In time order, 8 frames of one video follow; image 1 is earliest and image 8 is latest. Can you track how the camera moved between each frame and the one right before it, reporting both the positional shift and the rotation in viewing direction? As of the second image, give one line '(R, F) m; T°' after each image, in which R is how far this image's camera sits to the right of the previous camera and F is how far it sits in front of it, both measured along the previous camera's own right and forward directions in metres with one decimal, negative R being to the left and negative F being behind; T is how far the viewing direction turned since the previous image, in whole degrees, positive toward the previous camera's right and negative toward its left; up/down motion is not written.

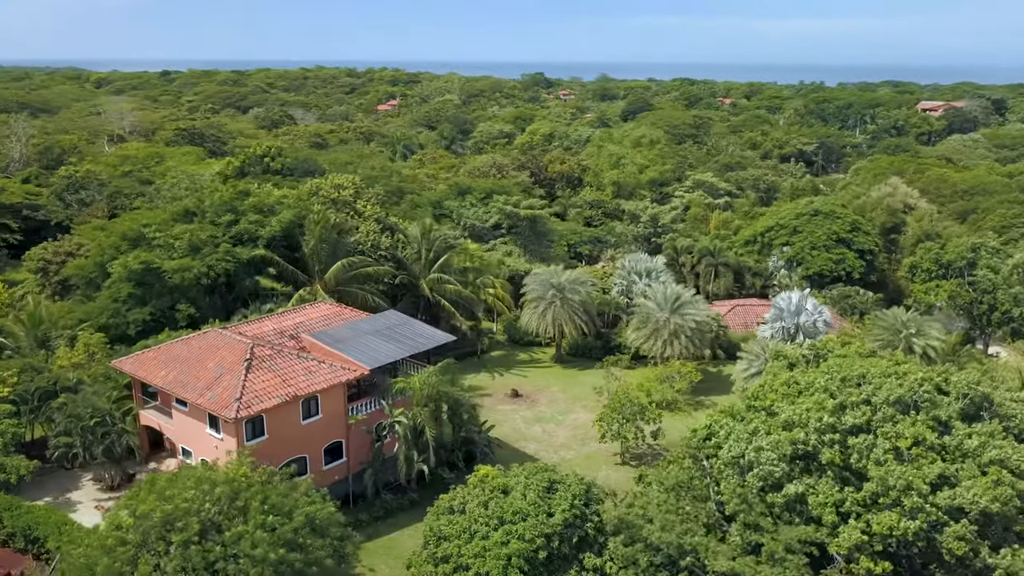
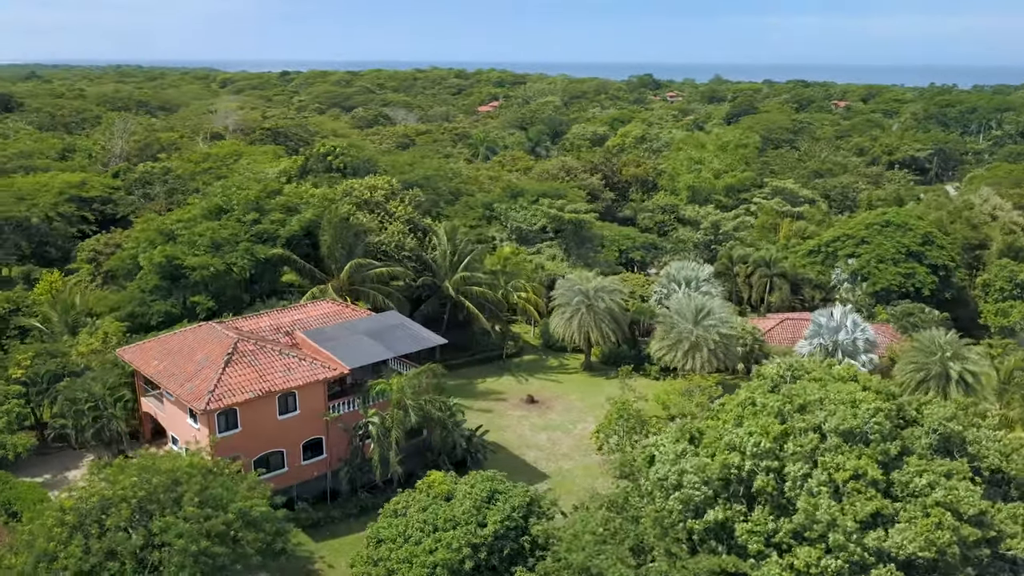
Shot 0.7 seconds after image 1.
(+3.2, +0.4) m; -7°
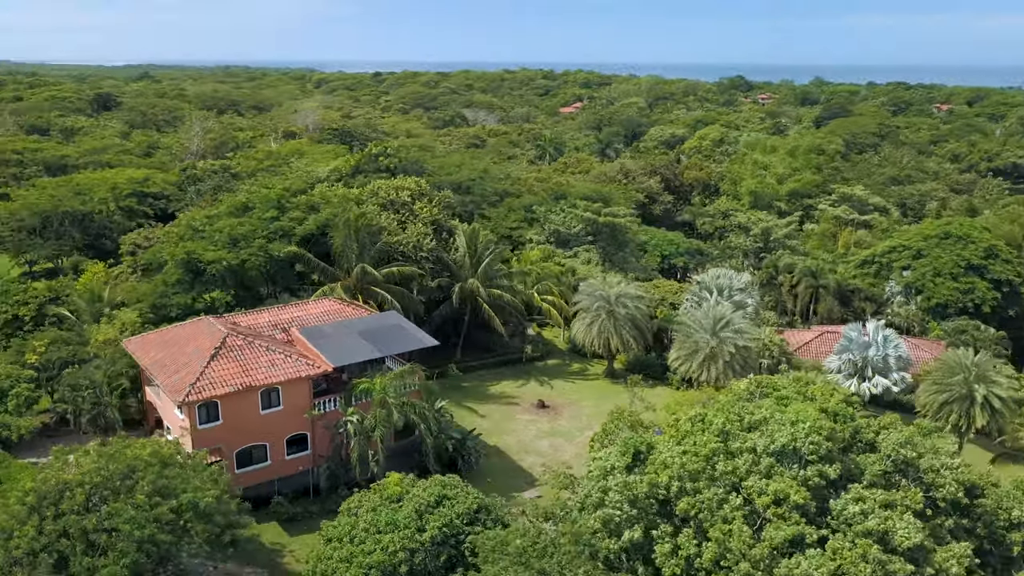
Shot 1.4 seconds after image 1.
(+2.7, +0.3) m; -6°
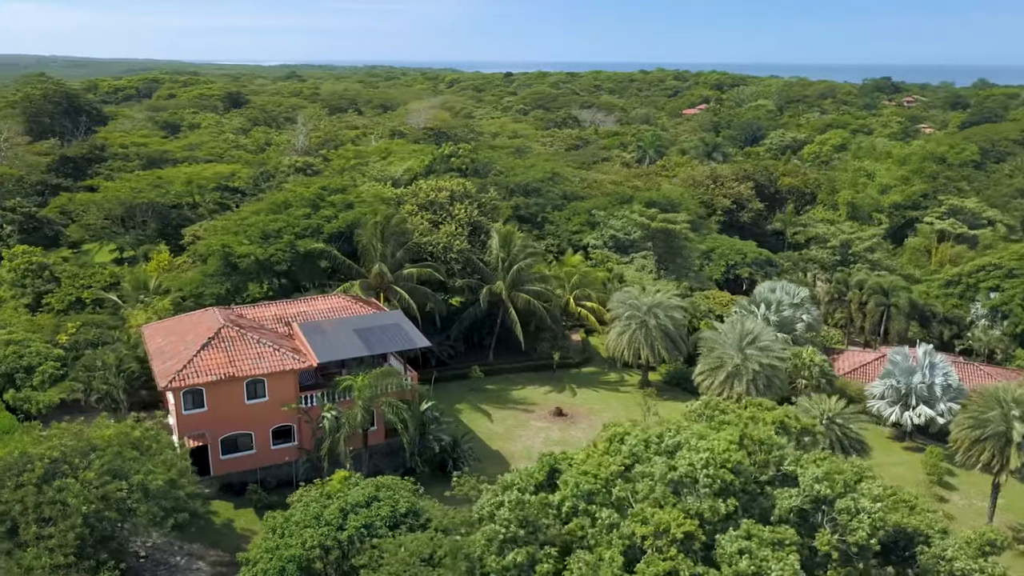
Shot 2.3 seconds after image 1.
(+3.8, +0.5) m; -9°
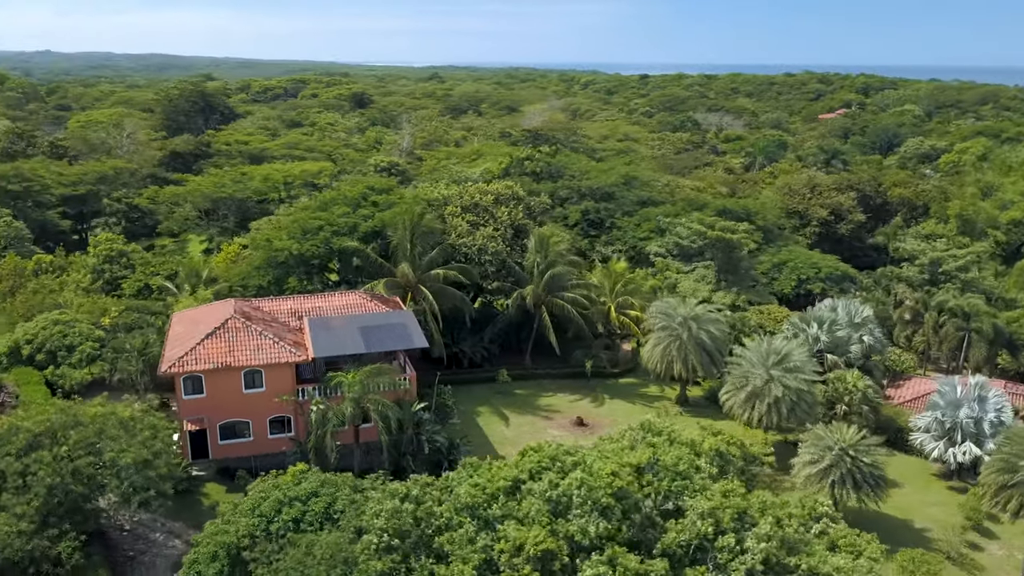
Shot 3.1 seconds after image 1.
(+3.8, +0.5) m; -9°
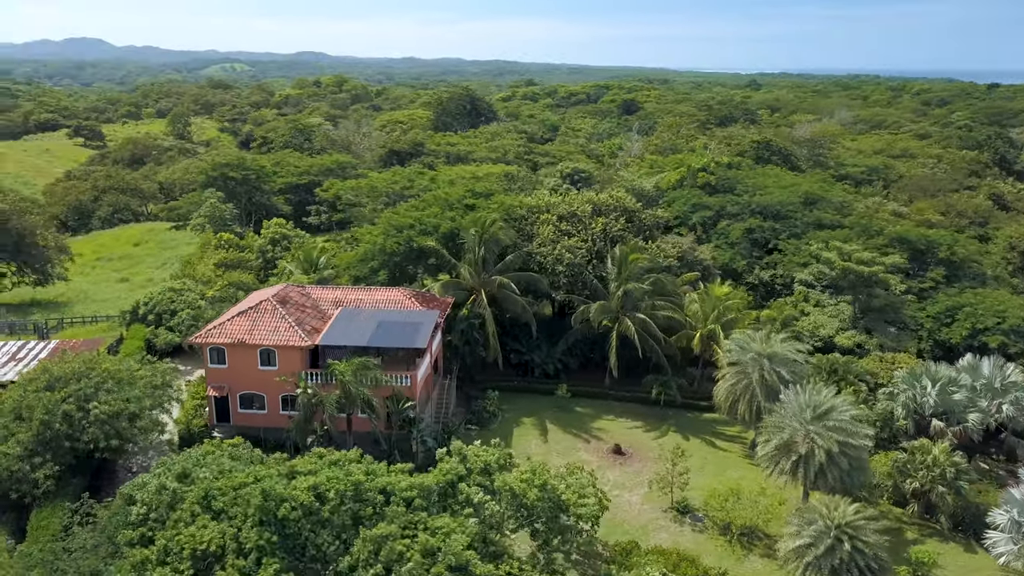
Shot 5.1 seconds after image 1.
(+8.6, +2.0) m; -21°
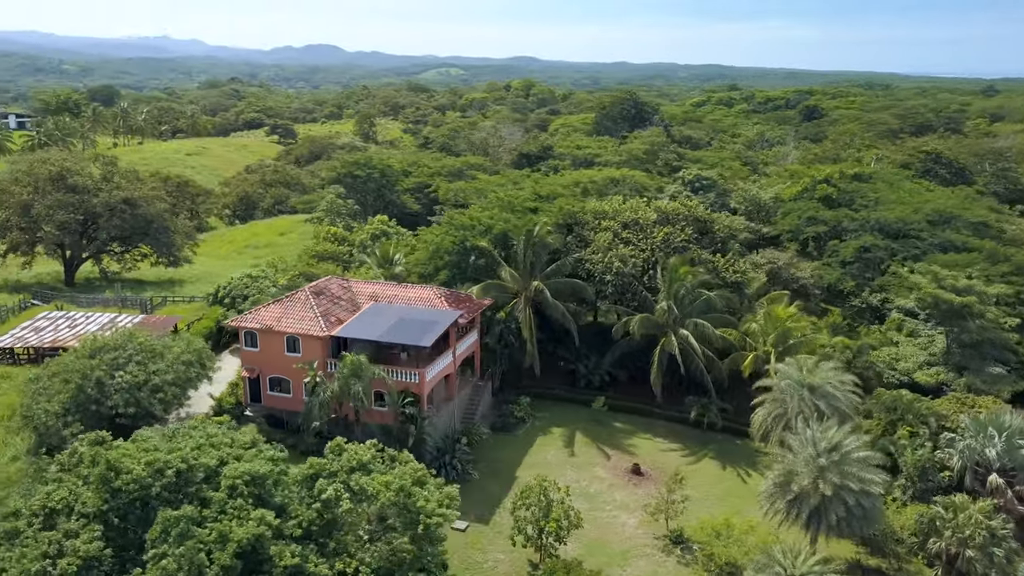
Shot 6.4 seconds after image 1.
(+5.5, +0.9) m; -13°
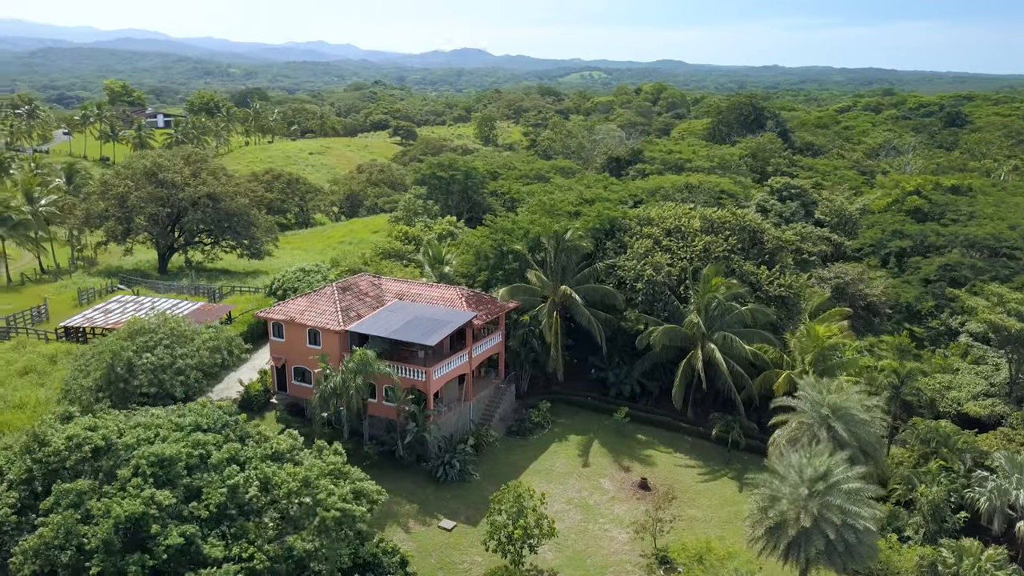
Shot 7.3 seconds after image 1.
(+3.9, +0.5) m; -9°
